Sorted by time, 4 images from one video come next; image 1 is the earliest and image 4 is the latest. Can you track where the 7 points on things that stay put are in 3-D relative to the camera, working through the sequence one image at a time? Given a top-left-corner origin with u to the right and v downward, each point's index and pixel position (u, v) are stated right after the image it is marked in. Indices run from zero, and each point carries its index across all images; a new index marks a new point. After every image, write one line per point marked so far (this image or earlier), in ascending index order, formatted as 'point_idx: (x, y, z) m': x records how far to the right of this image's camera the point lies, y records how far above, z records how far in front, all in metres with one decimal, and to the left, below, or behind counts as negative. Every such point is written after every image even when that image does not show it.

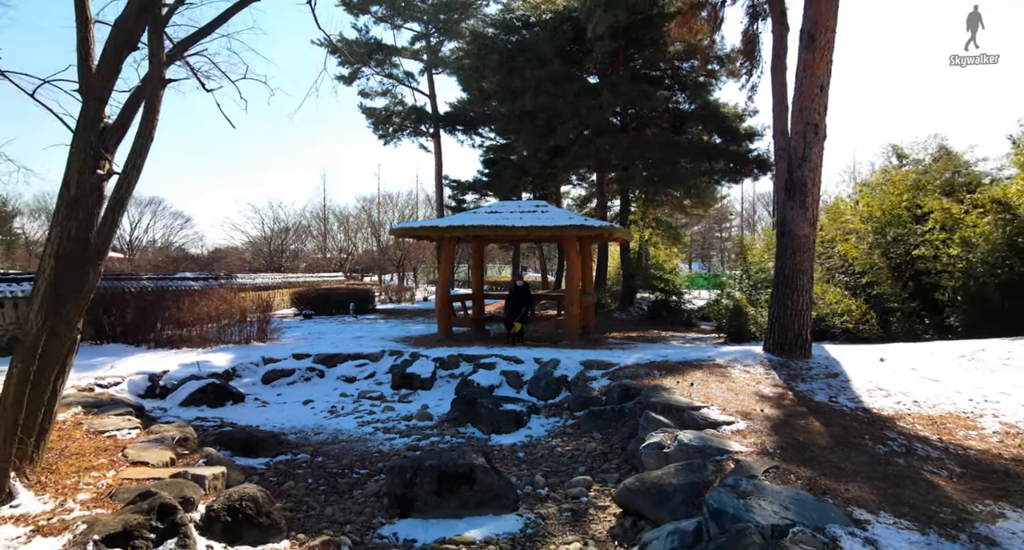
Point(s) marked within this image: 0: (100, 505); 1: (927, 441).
0: (-2.2, -1.2, +3.2) m
1: (+3.0, -1.2, +4.4) m
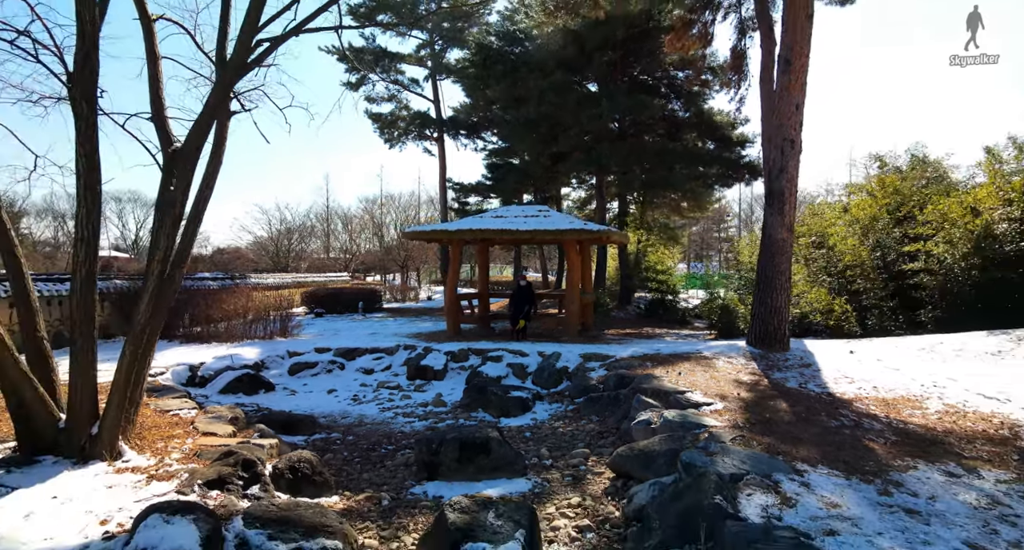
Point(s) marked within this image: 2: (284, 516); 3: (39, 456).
0: (-2.1, -1.2, +4.0) m
1: (+3.1, -1.2, +5.1) m
2: (-1.2, -1.3, +3.2) m
3: (-3.0, -1.1, +3.8) m
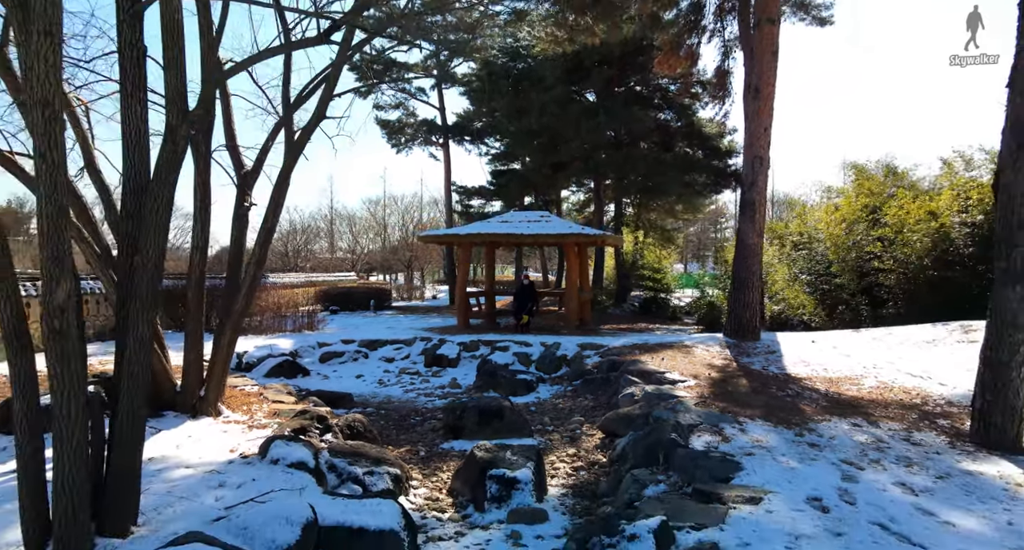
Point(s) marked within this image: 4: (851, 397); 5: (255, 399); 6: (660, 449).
0: (-2.0, -1.2, +5.1) m
1: (+3.2, -1.2, +6.3) m
2: (-1.2, -1.3, +4.4) m
3: (-2.9, -1.1, +4.9) m
4: (+3.4, -1.2, +5.9) m
5: (-2.6, -1.2, +5.9) m
6: (+1.0, -1.2, +4.1) m
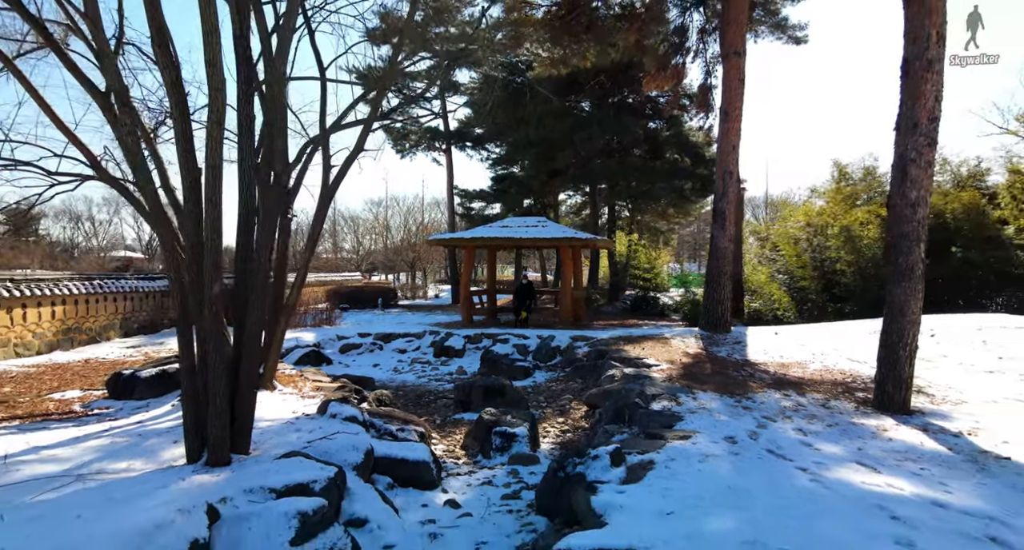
0: (-2.0, -1.2, +6.3) m
1: (+3.2, -1.2, +7.5) m
2: (-1.2, -1.3, +5.6) m
3: (-2.9, -1.1, +6.1) m
4: (+3.4, -1.2, +7.1) m
5: (-2.6, -1.2, +7.1) m
6: (+1.0, -1.2, +5.3) m
